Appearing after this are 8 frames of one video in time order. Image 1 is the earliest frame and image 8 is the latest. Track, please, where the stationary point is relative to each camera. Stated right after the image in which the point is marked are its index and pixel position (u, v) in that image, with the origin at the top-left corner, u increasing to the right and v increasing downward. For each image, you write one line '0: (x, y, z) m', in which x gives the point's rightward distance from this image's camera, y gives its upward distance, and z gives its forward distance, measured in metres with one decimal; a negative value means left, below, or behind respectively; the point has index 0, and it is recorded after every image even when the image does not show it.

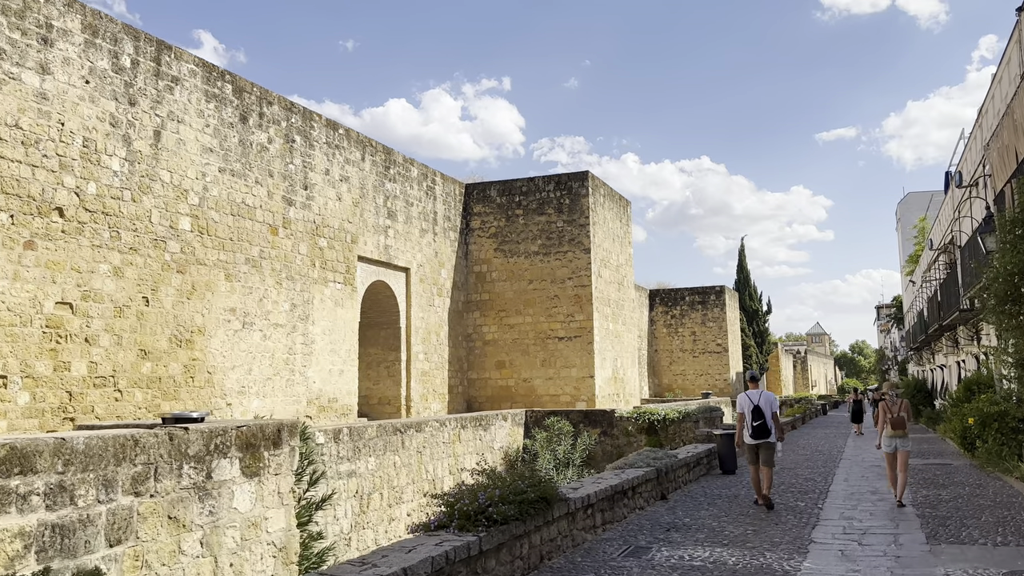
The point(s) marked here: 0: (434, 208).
0: (-1.5, +1.6, +16.4) m
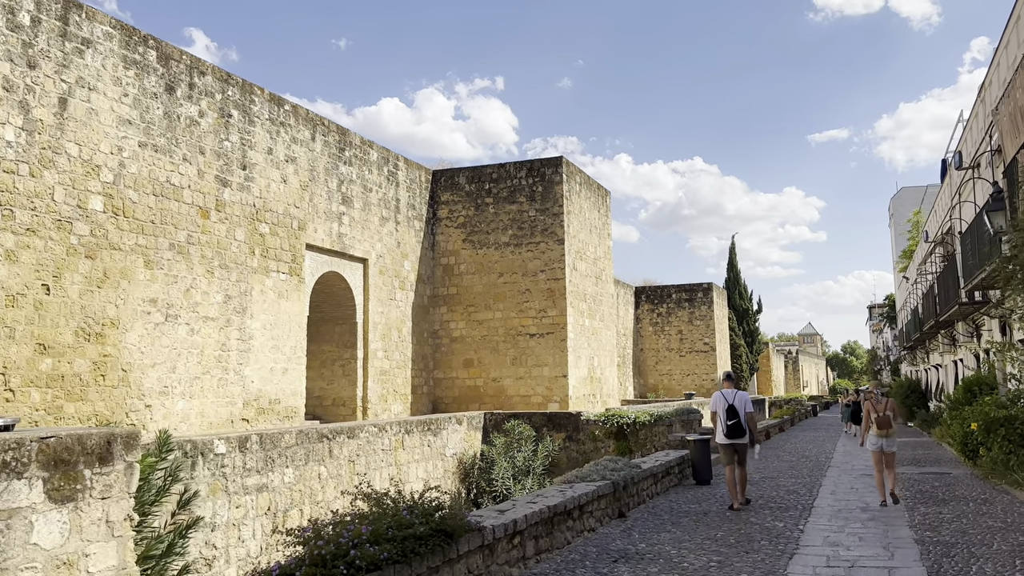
0: (-2.1, +1.7, +15.2) m
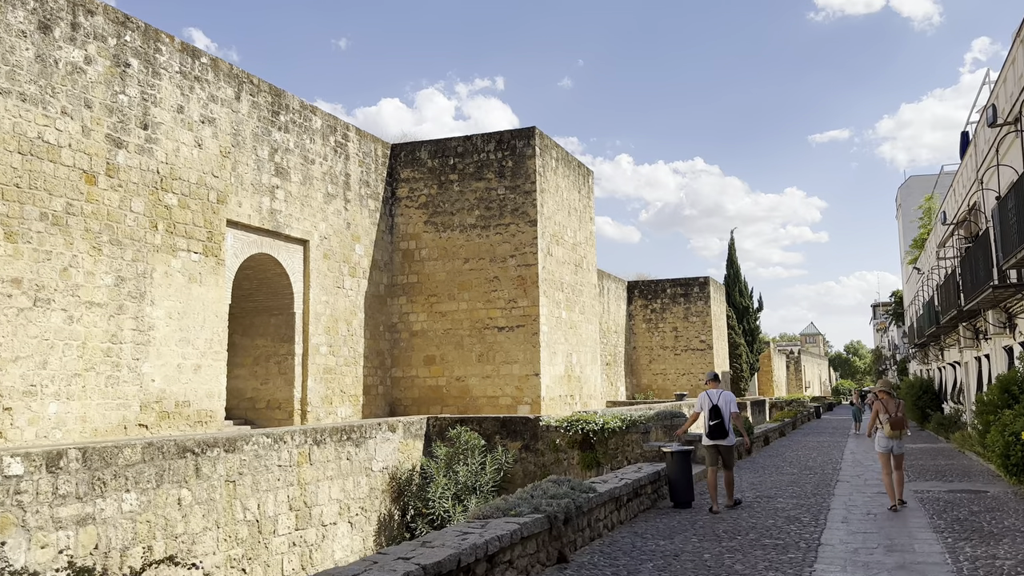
0: (-2.7, +1.9, +13.5) m
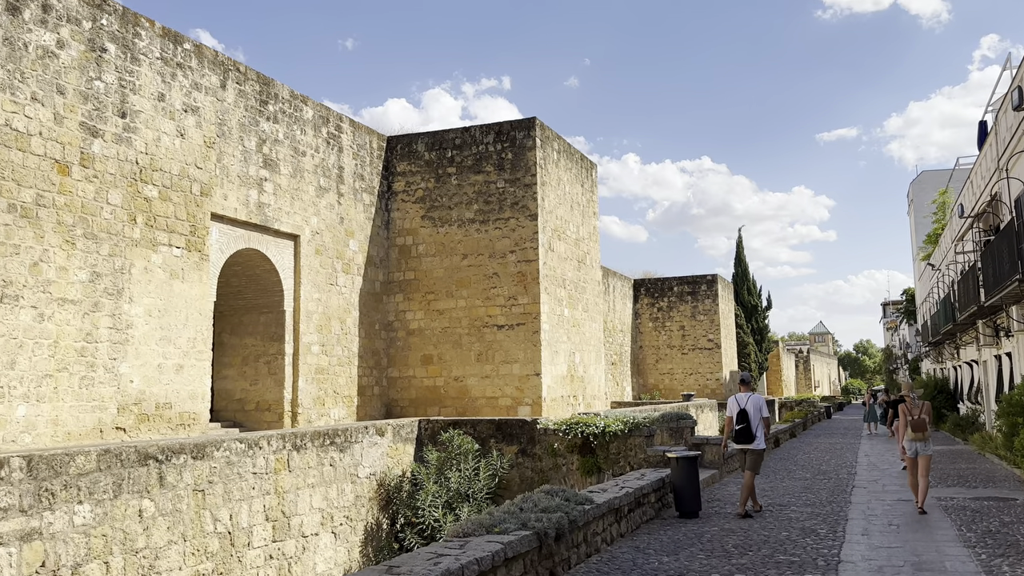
0: (-2.7, +2.0, +13.0) m
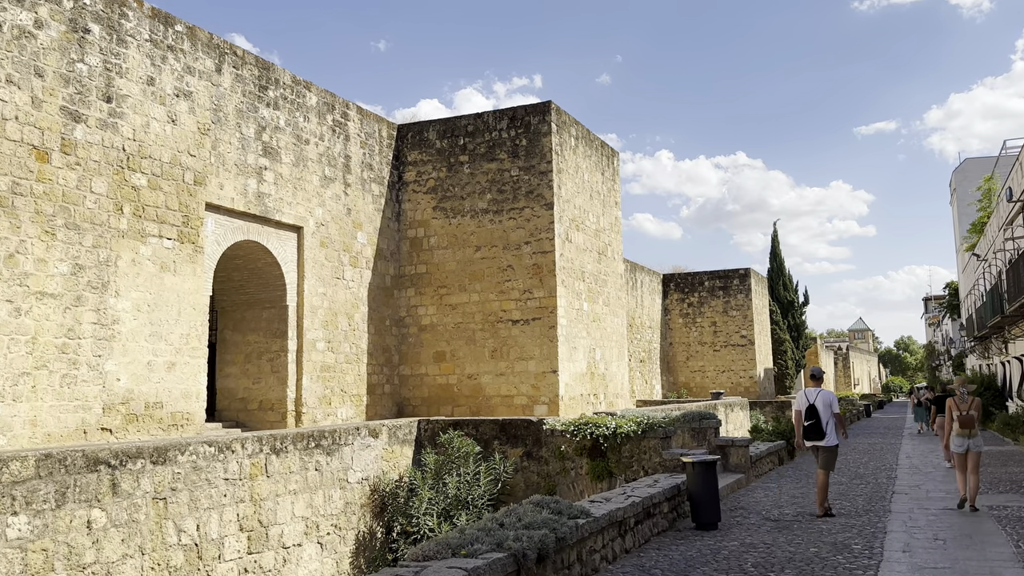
0: (-2.5, +2.1, +12.4) m
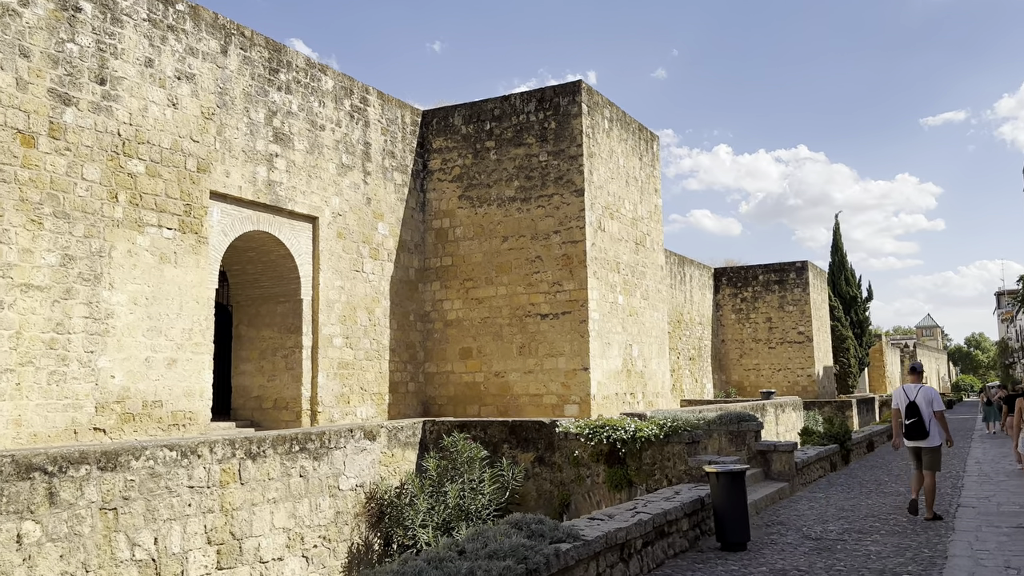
0: (-2.1, +2.2, +11.9) m
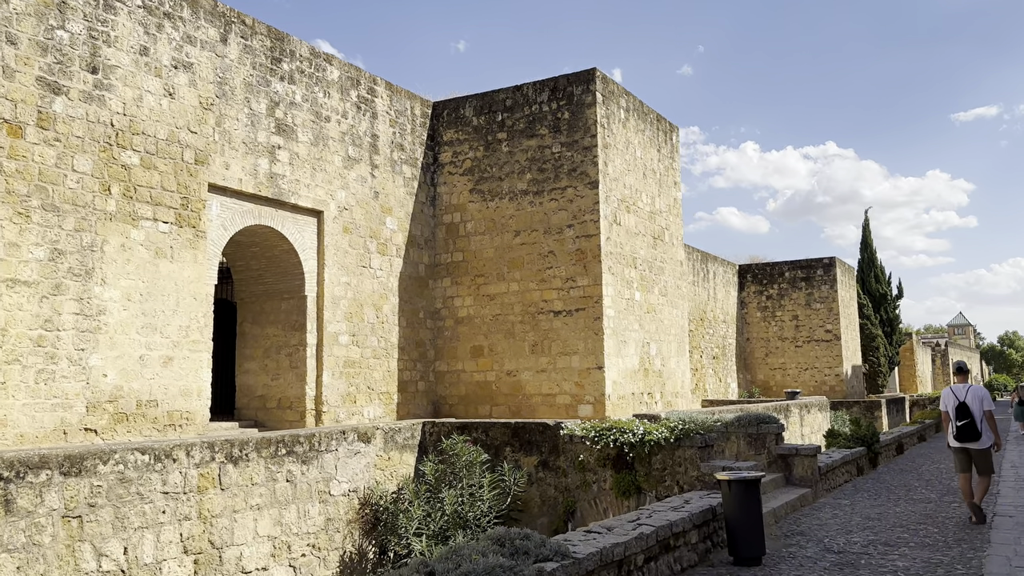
0: (-1.9, +2.2, +11.5) m
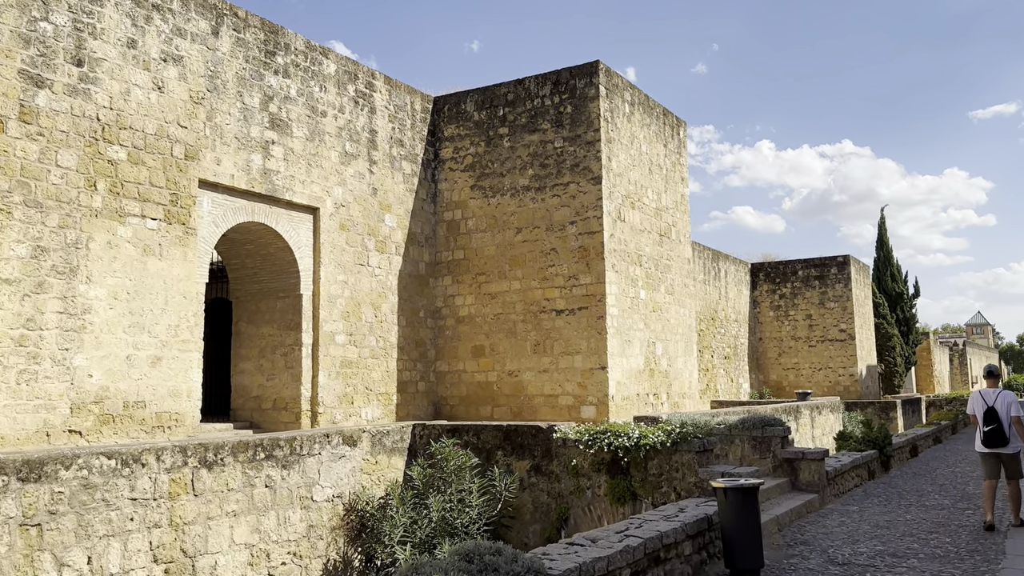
0: (-1.9, +2.2, +11.3) m
